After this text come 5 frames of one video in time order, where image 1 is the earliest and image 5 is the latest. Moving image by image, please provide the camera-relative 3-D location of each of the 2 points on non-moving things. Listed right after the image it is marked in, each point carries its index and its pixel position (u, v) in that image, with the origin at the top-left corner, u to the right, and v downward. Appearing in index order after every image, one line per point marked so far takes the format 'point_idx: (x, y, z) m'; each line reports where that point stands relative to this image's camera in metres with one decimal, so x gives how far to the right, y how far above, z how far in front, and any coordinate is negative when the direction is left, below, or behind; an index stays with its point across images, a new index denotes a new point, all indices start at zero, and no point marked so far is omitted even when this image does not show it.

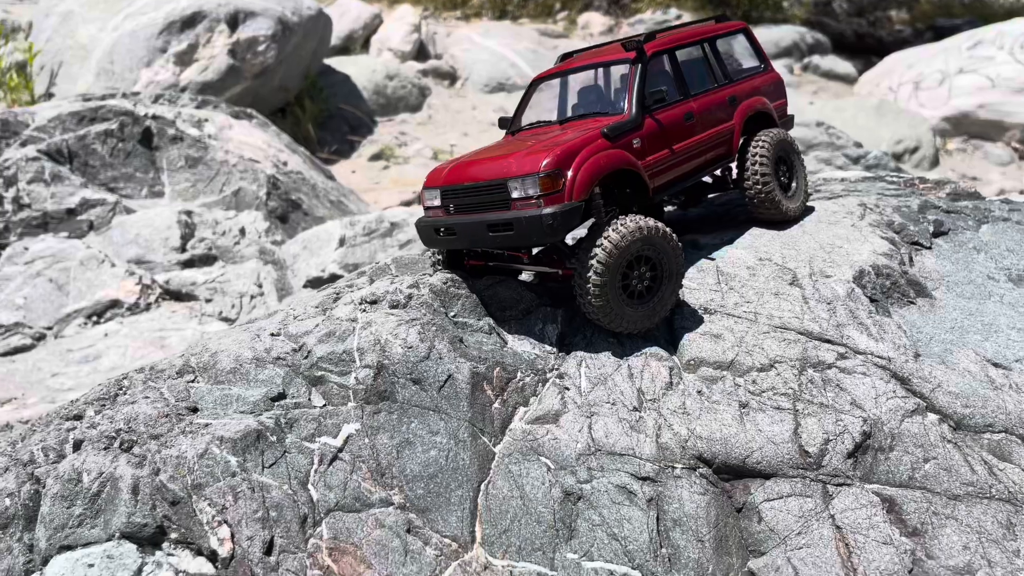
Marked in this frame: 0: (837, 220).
0: (+2.3, +0.5, +5.7) m
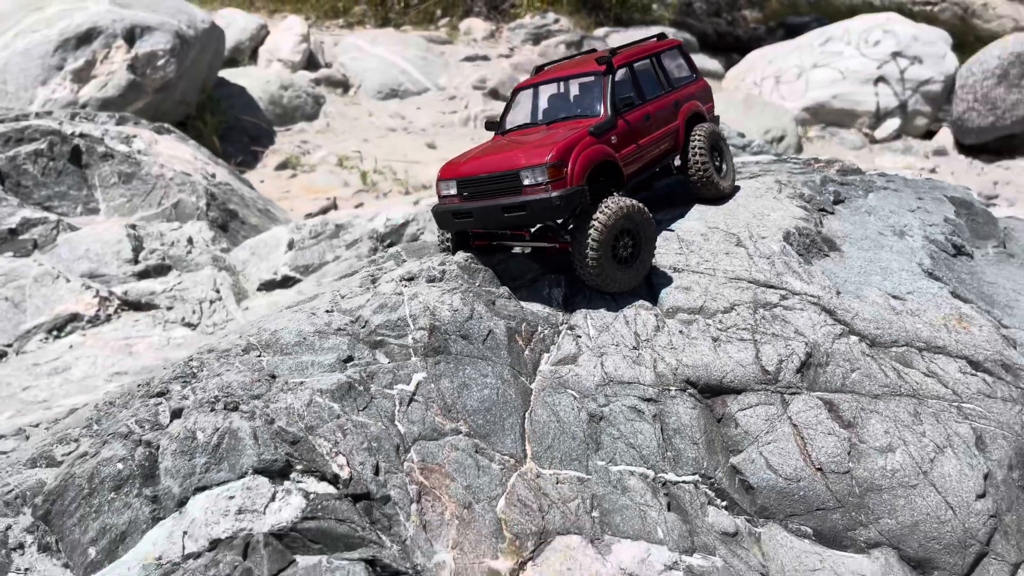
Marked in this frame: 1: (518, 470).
0: (+2.2, +0.8, +7.0) m
1: (+0.1, -1.0, +4.7) m
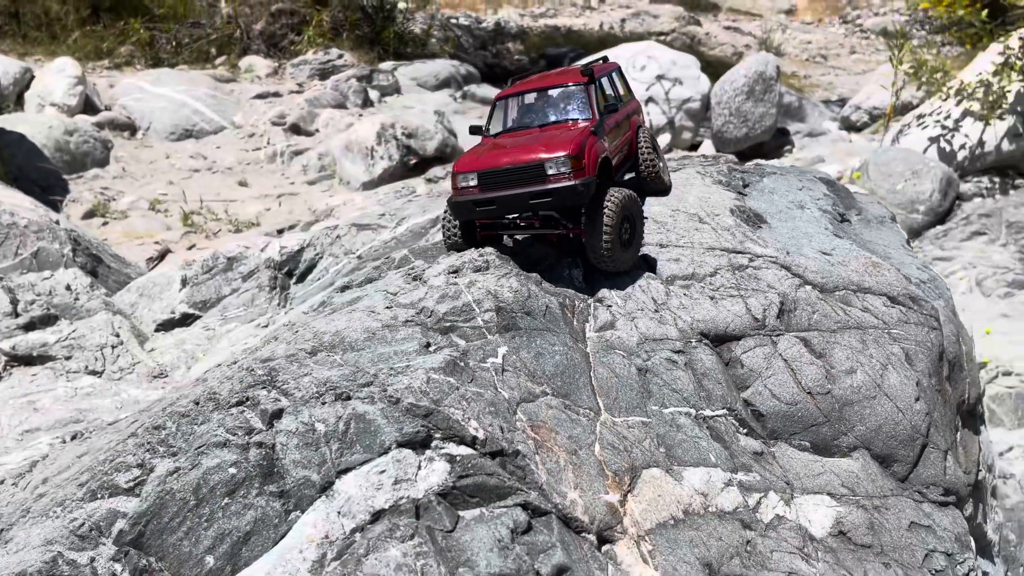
0: (+1.8, +1.1, +8.2) m
1: (+0.6, -0.8, +5.4) m
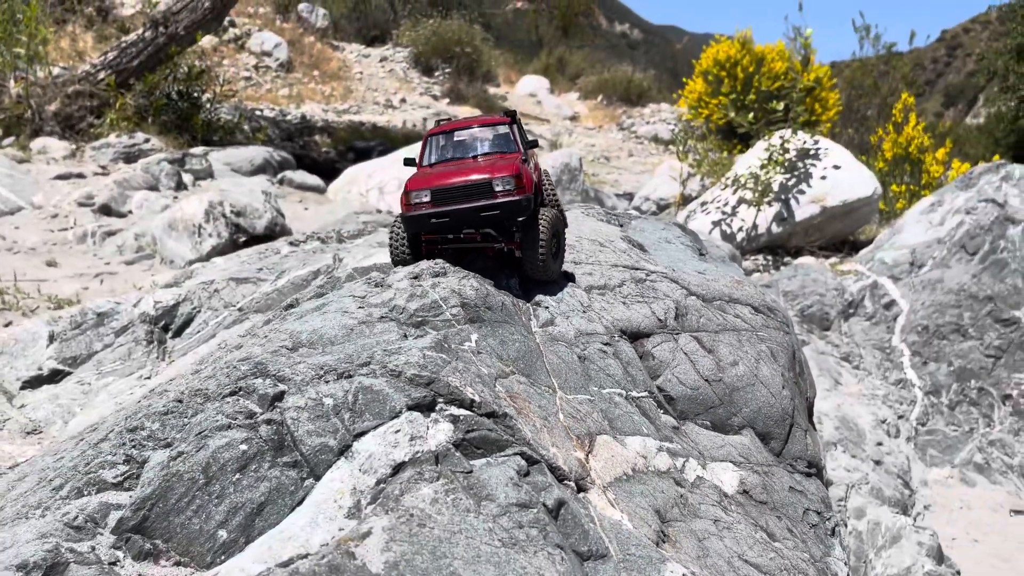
0: (+0.8, +0.8, +9.4) m
1: (+0.3, -0.8, +6.2) m
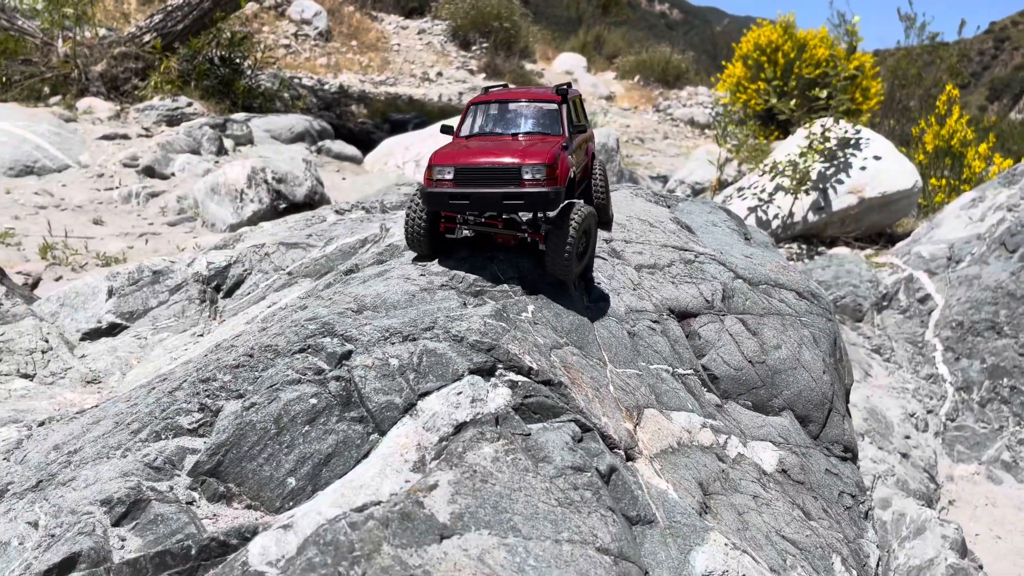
0: (+1.4, +1.0, +9.6) m
1: (+0.7, -0.6, +6.4) m
